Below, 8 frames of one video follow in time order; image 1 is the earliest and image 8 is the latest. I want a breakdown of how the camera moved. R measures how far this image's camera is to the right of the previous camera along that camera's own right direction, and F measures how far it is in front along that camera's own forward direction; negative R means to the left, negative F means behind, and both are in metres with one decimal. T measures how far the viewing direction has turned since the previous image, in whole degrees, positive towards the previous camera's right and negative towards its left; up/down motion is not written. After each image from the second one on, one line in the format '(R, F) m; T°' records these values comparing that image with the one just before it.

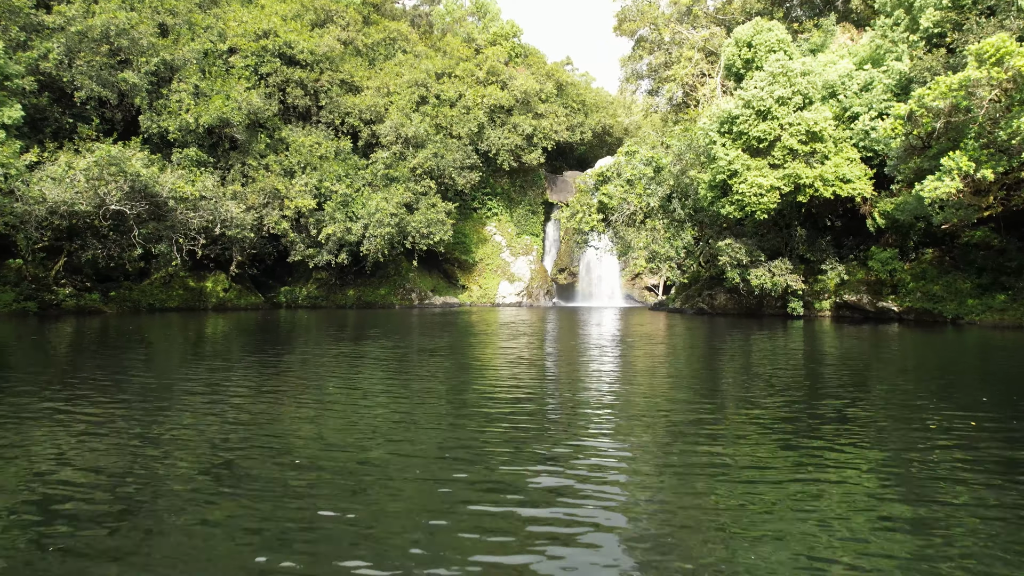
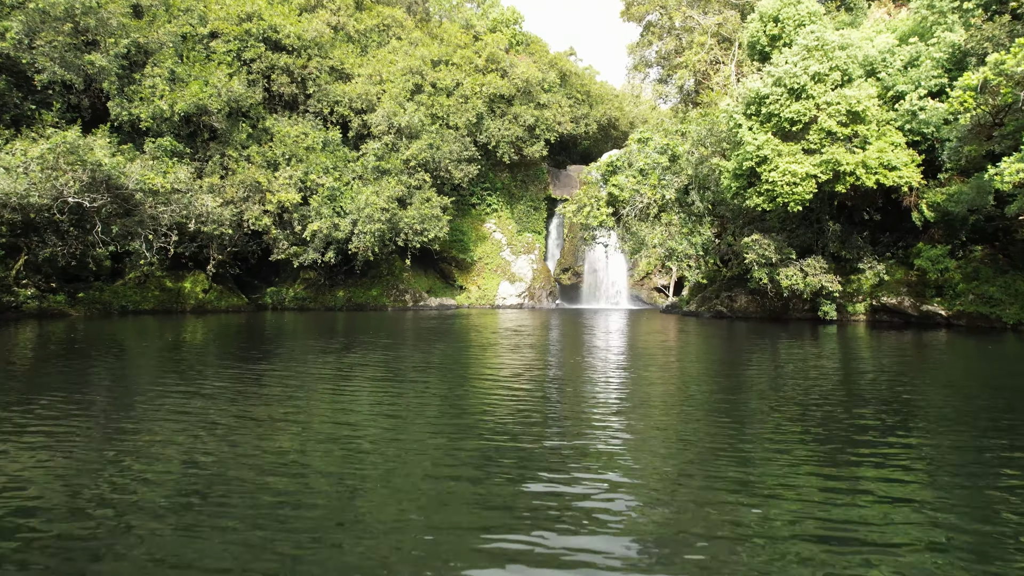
(0.0, +2.5) m; 0°
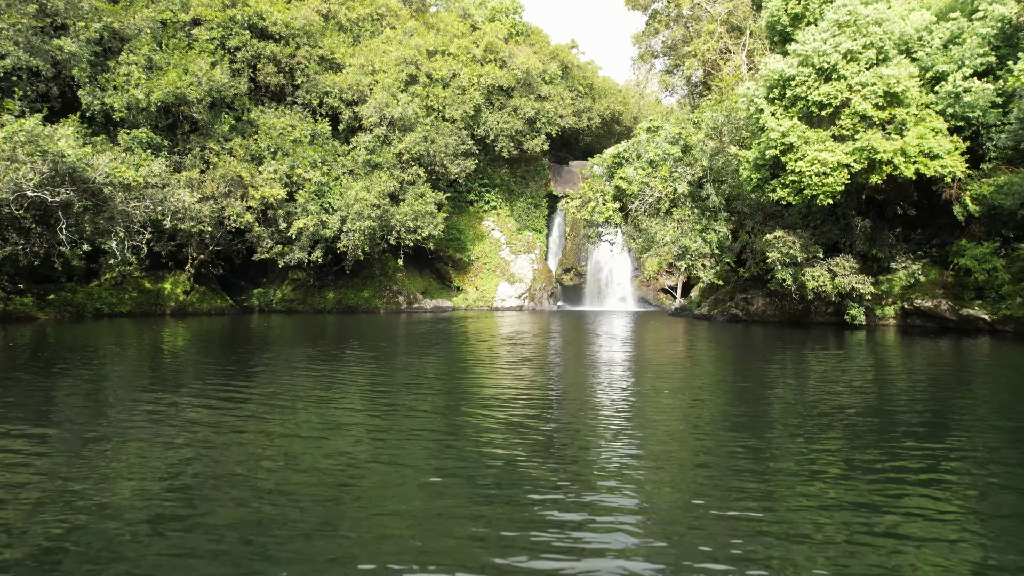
(0.0, +1.9) m; 0°
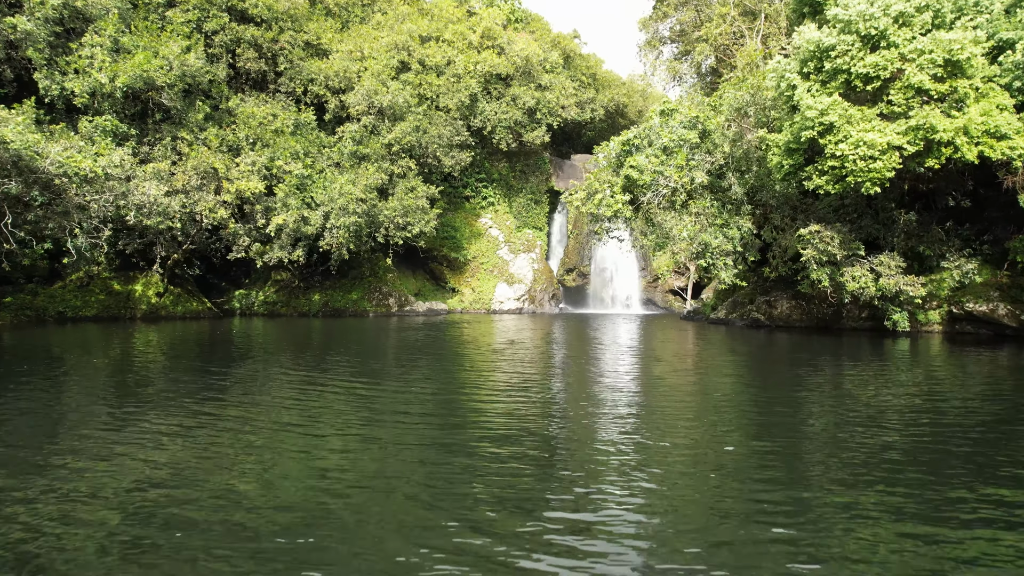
(+0.1, +2.4) m; 0°
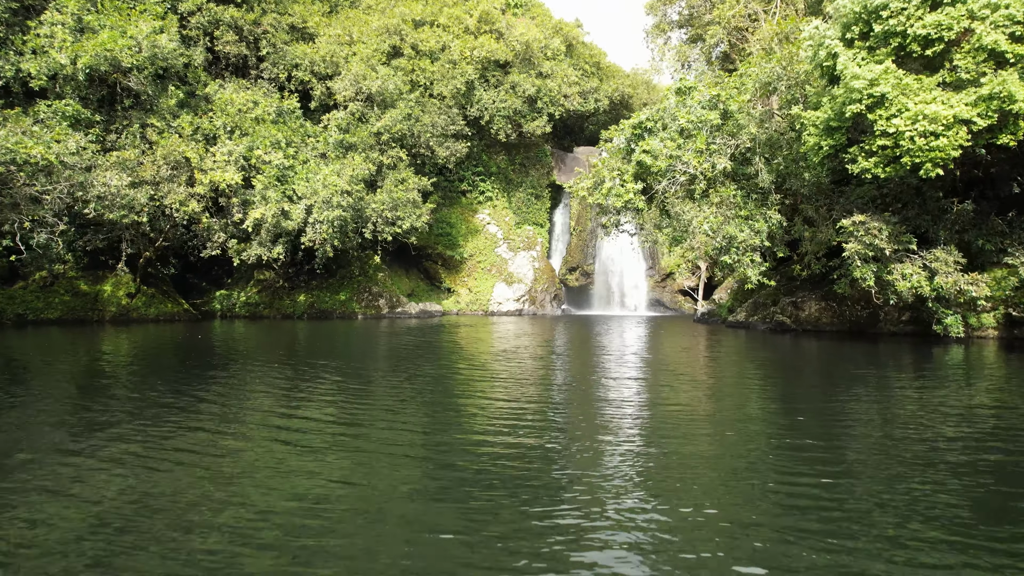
(0.0, +2.2) m; 0°
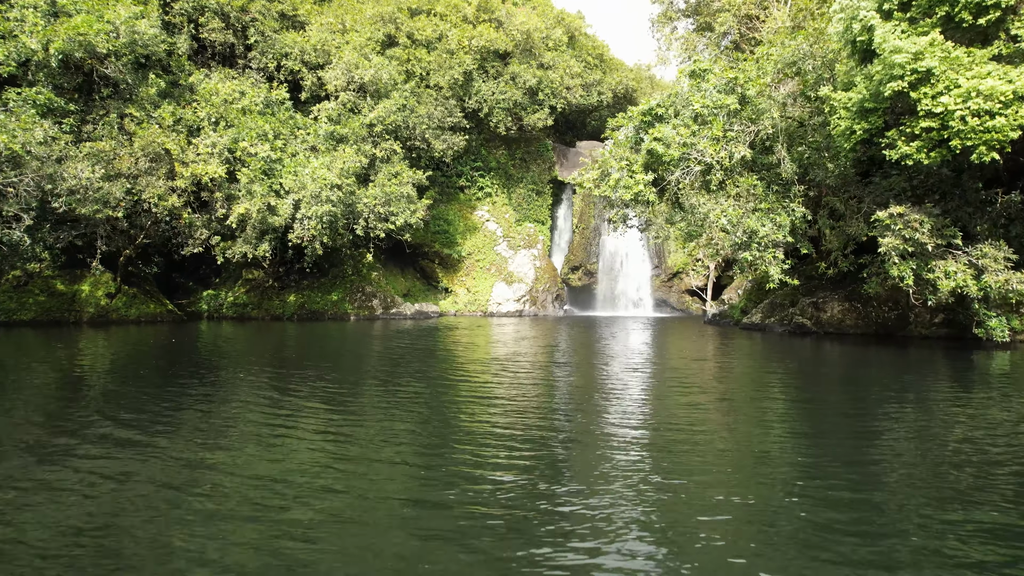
(0.0, +1.4) m; 0°
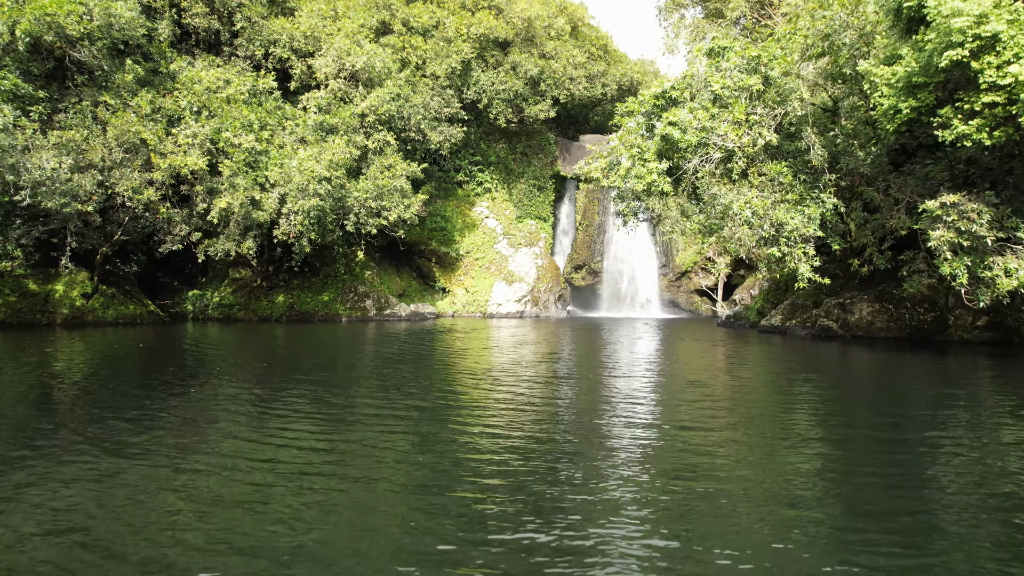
(0.0, +1.5) m; 0°
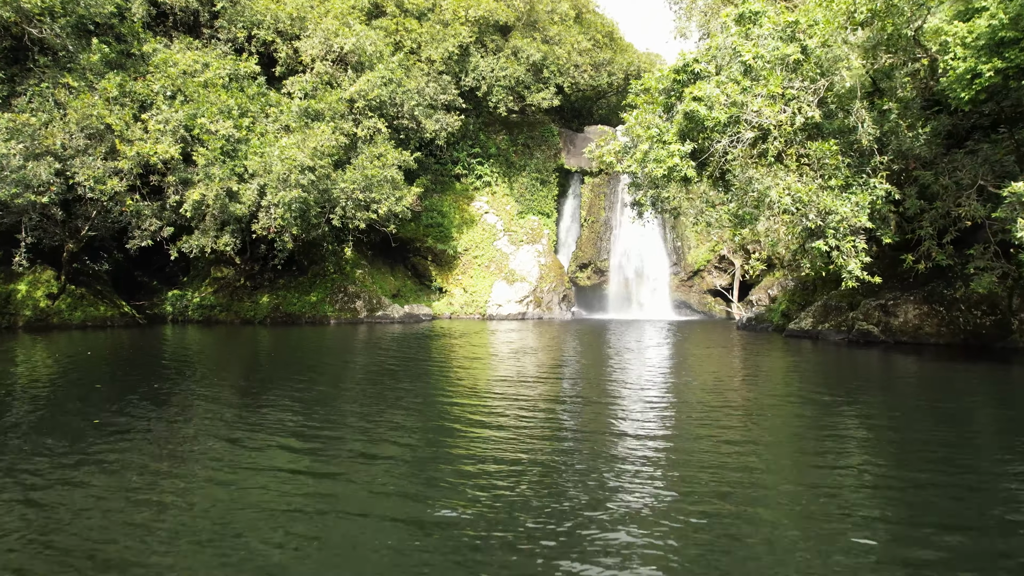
(0.0, +1.9) m; 0°
